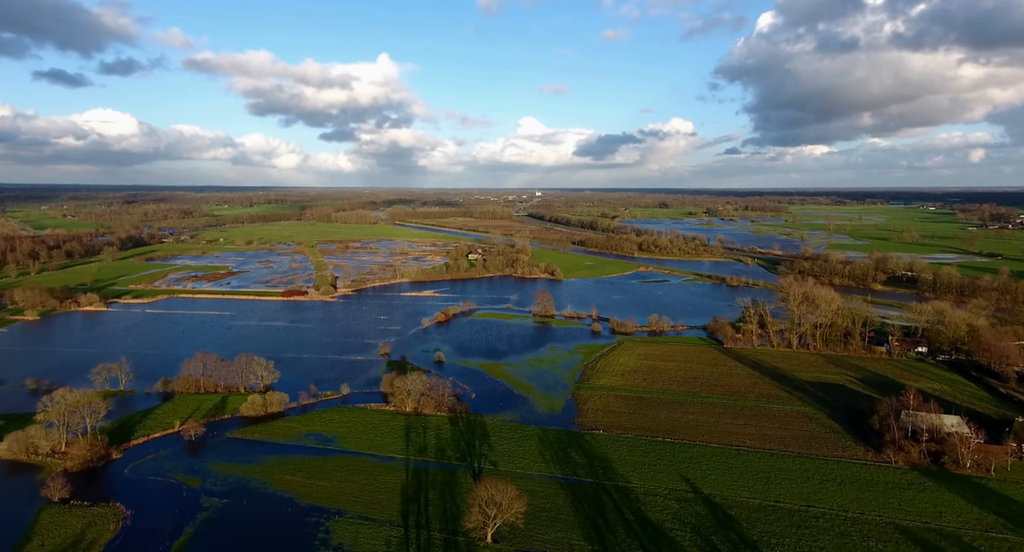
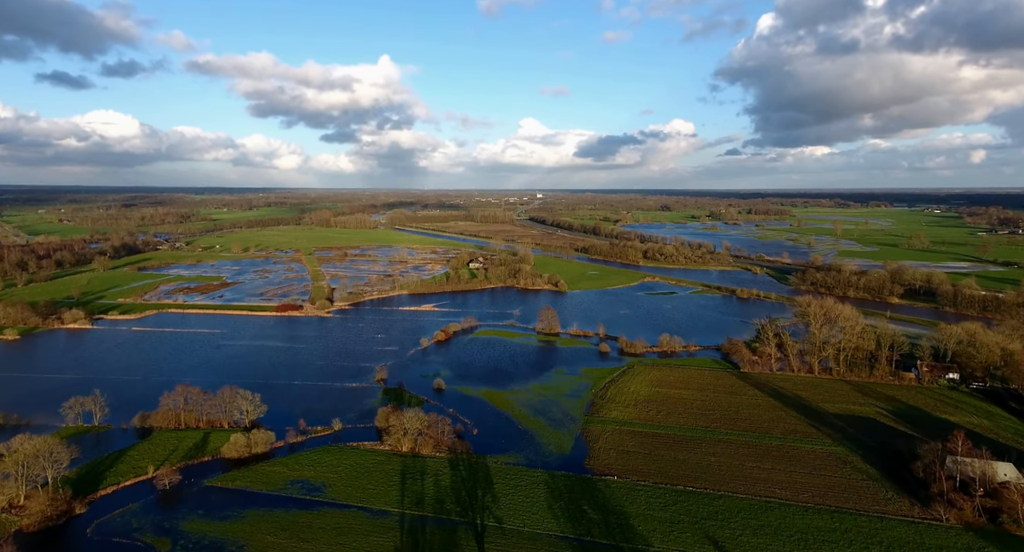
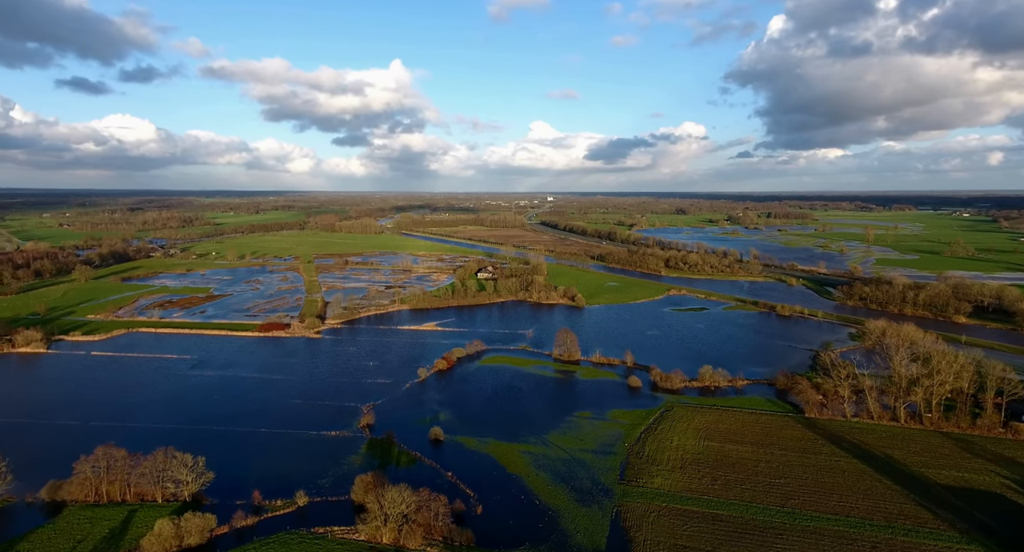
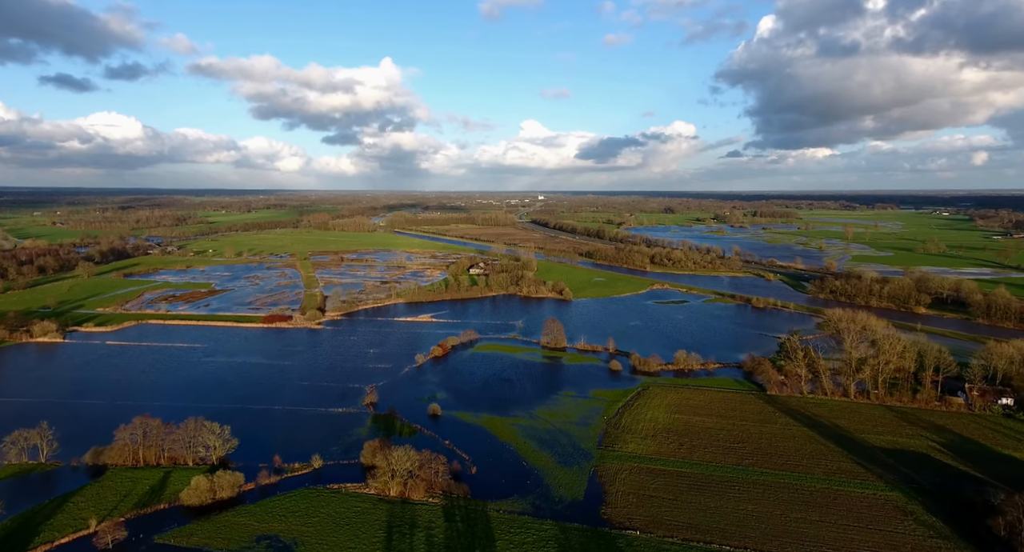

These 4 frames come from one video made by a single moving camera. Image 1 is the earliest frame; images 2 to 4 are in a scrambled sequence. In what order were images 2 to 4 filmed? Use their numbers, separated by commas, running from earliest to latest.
2, 4, 3
